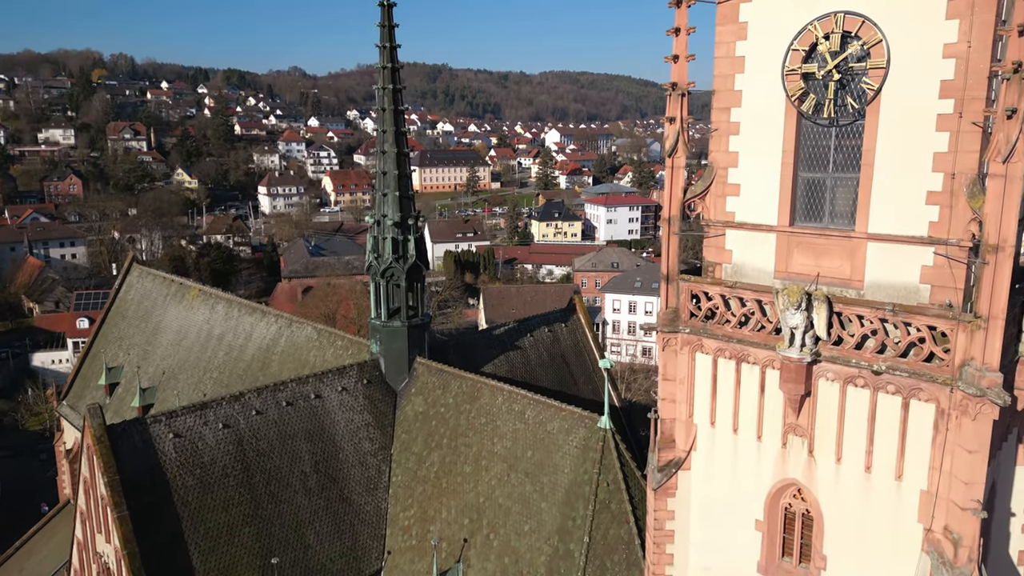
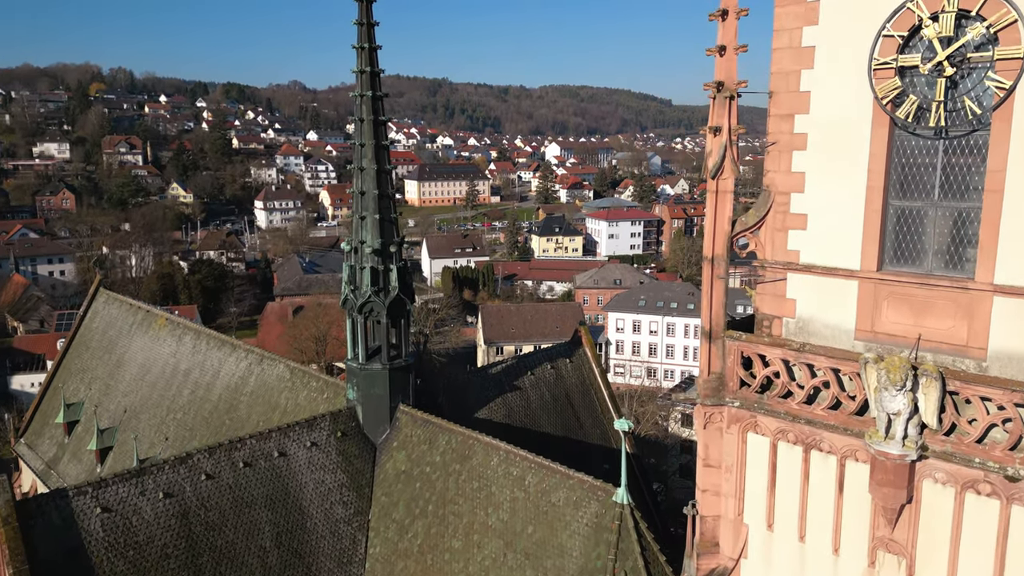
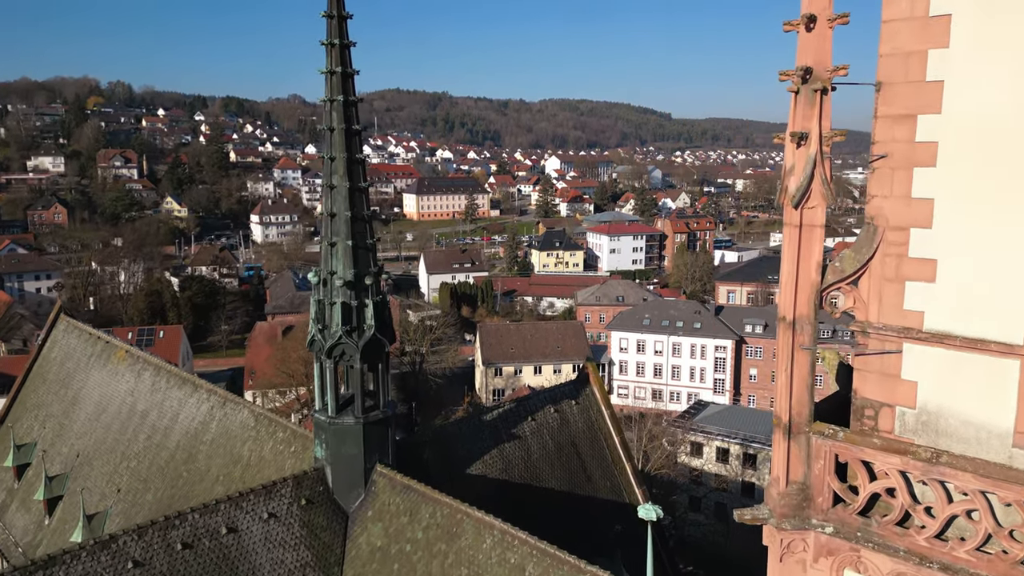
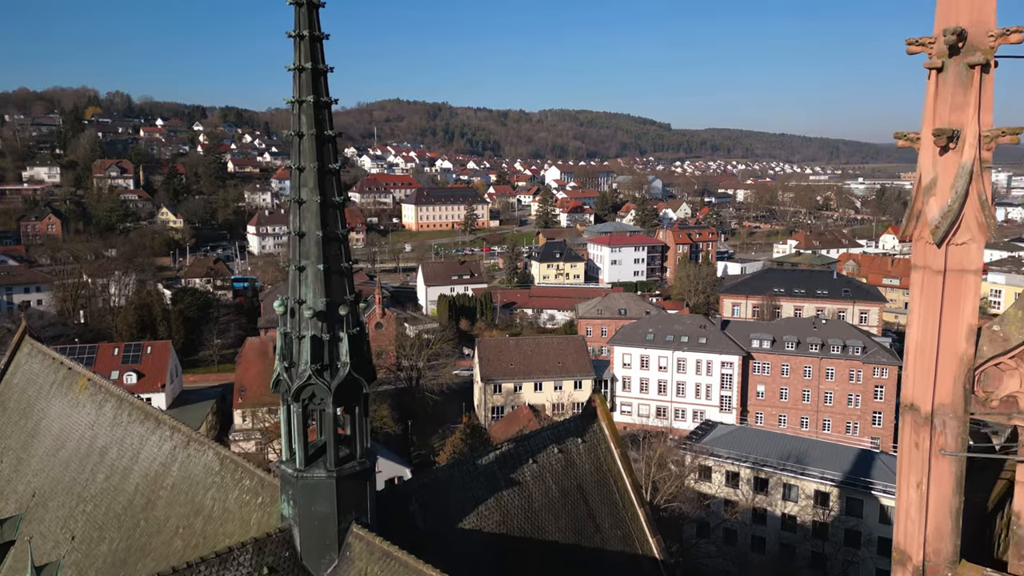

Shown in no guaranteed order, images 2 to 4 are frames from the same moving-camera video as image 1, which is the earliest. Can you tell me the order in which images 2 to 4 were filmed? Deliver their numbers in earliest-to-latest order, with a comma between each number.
2, 3, 4
